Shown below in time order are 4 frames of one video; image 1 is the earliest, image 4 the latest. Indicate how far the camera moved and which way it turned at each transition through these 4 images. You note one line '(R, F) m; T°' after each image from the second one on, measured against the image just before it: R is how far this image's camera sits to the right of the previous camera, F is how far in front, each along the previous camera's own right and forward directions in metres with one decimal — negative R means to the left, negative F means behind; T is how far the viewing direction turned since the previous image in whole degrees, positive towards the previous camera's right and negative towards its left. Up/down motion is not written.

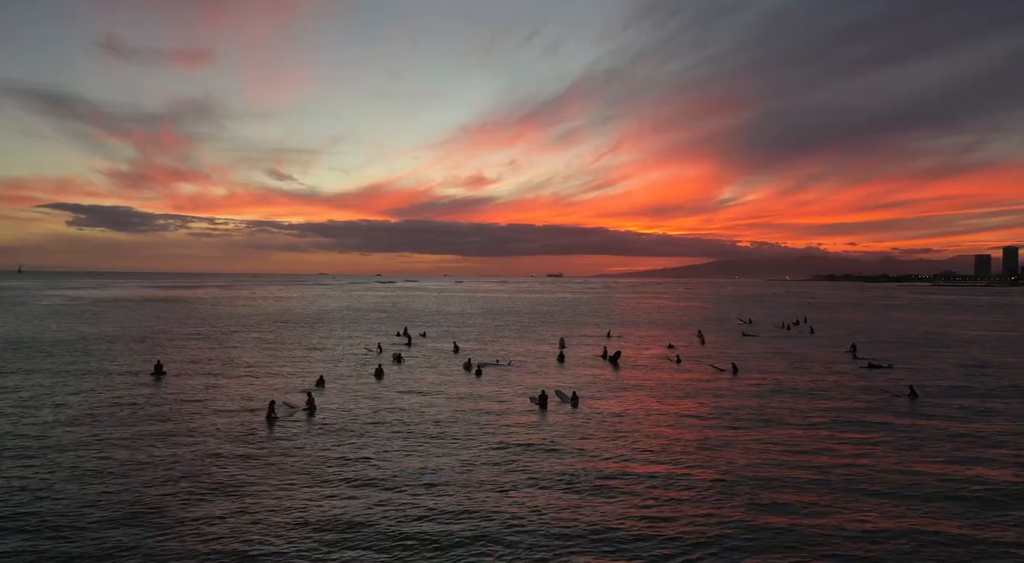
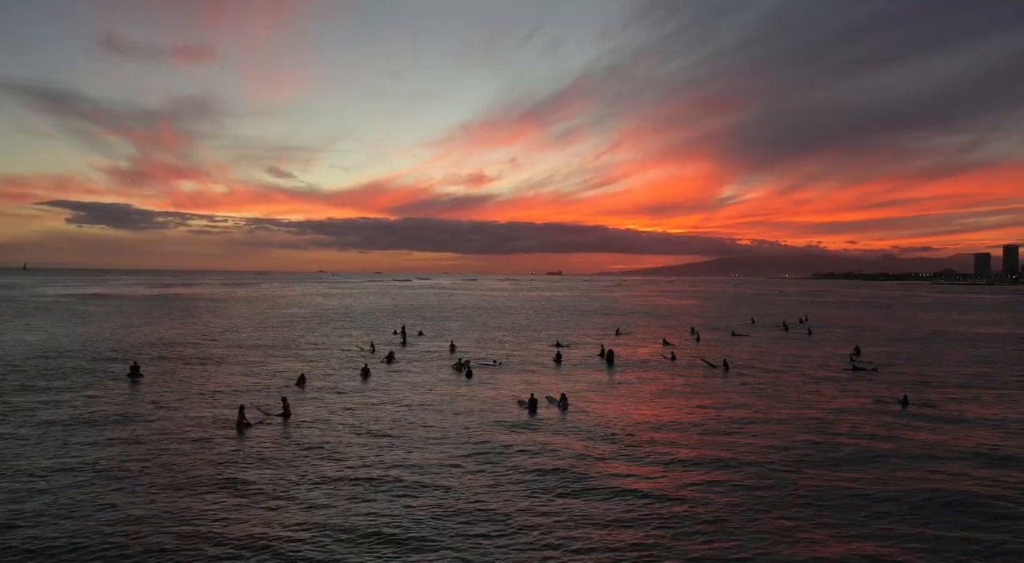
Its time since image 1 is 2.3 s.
(-4.3, -6.6) m; 0°
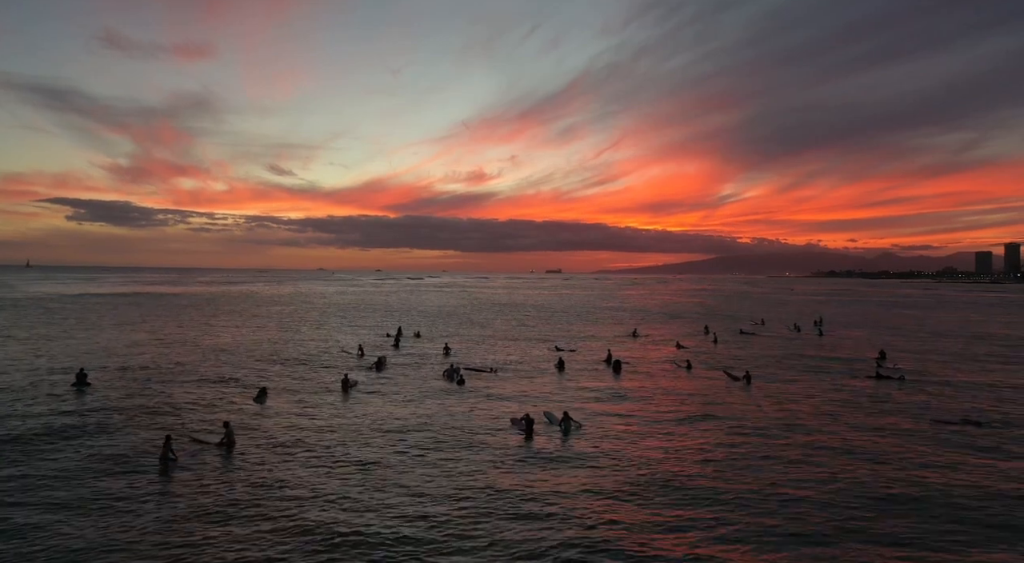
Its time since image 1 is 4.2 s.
(-0.3, +4.4) m; 0°
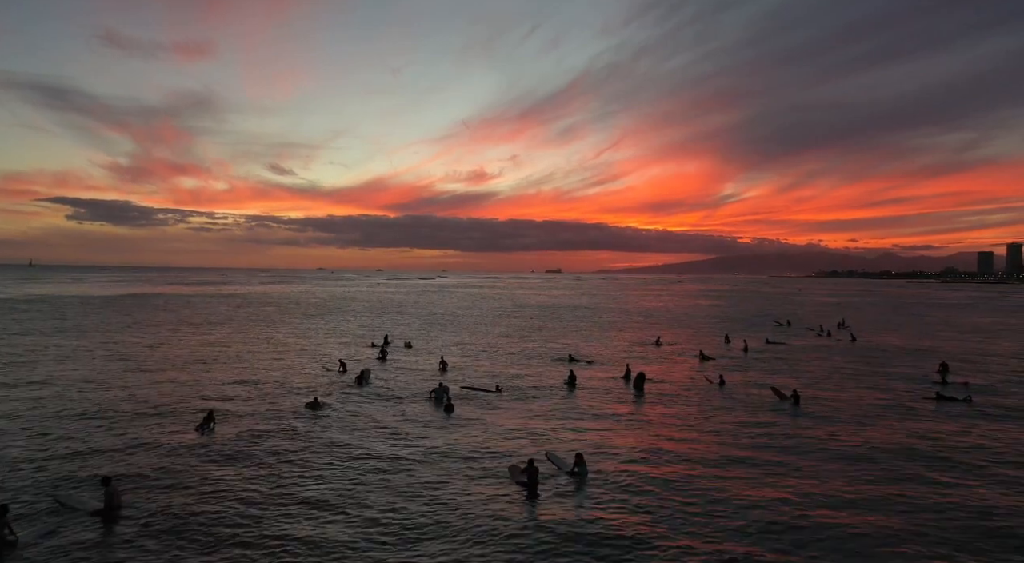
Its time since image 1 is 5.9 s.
(-0.4, +9.0) m; 0°
